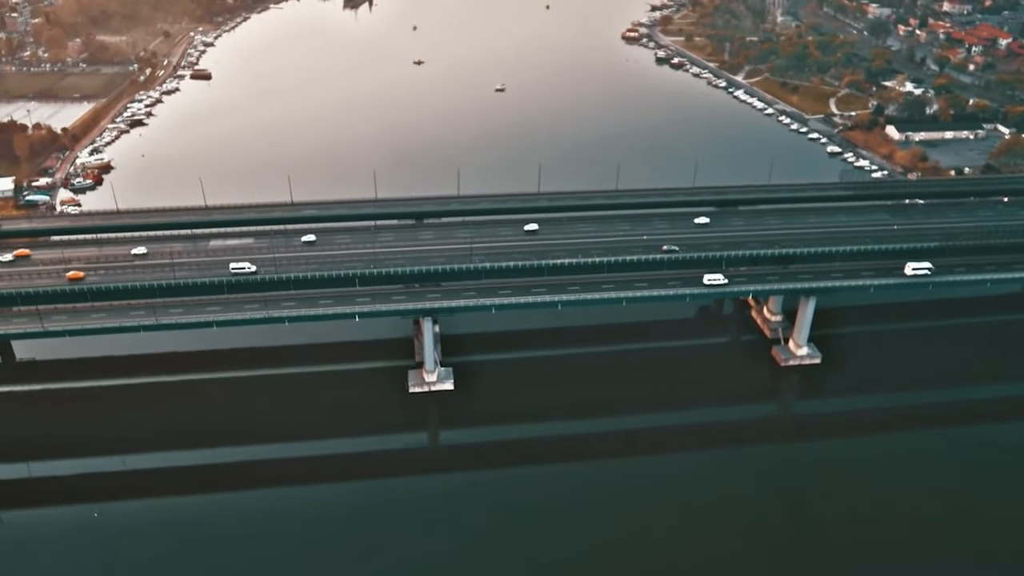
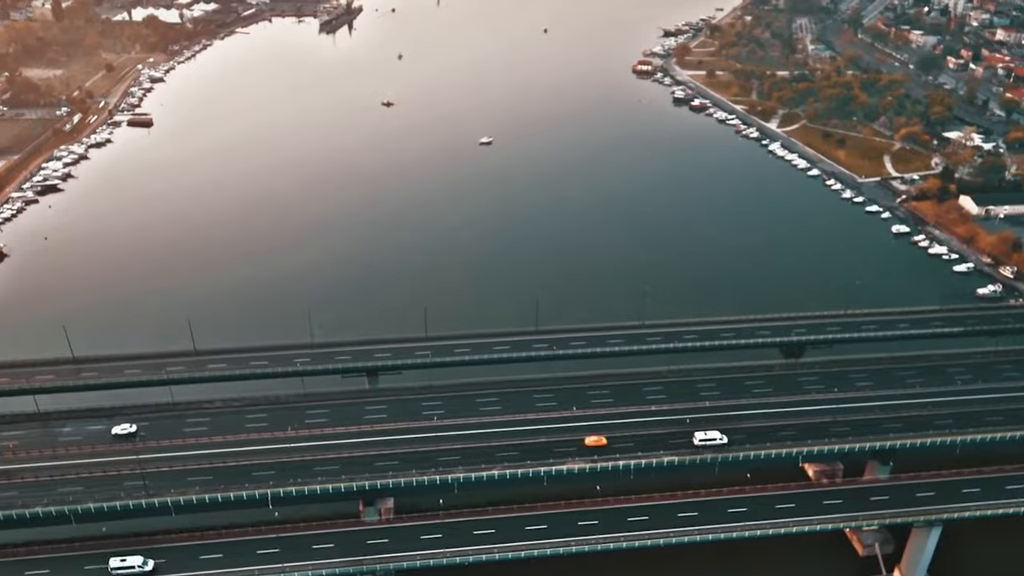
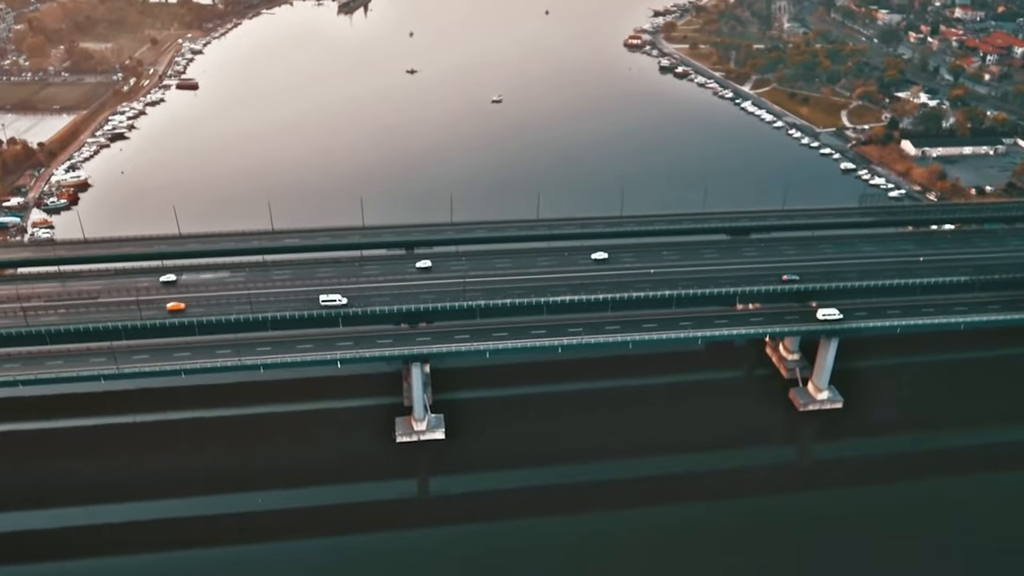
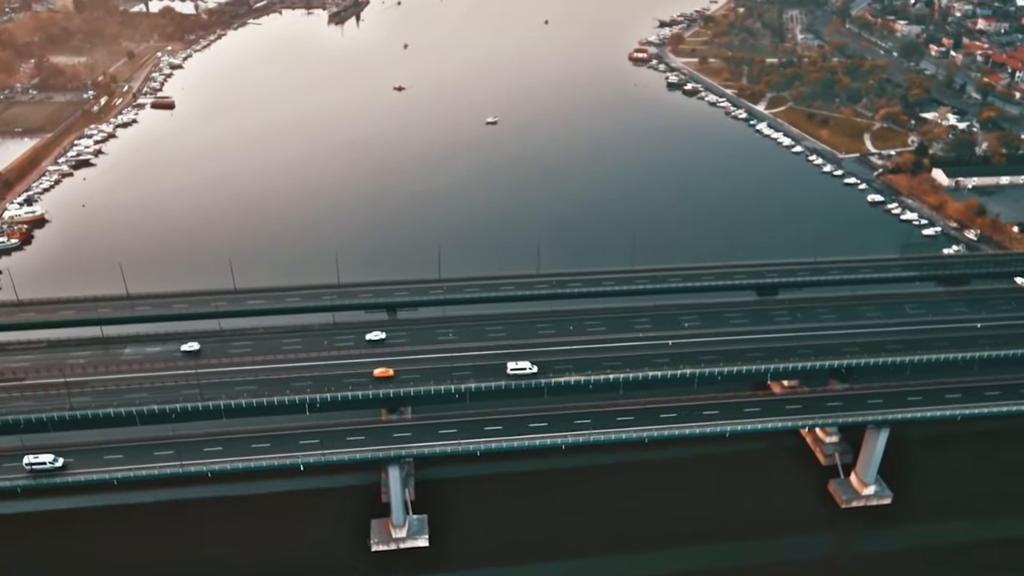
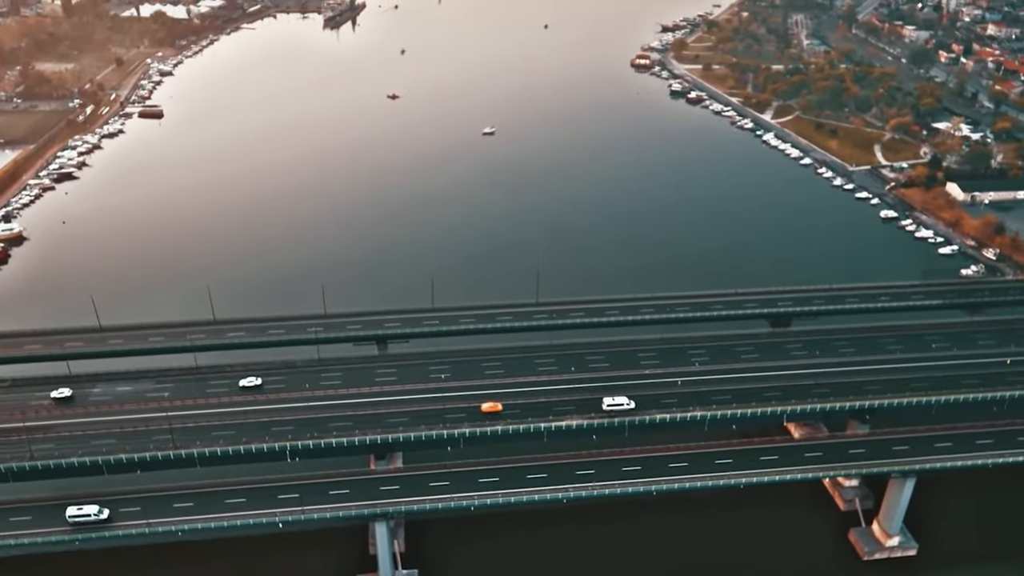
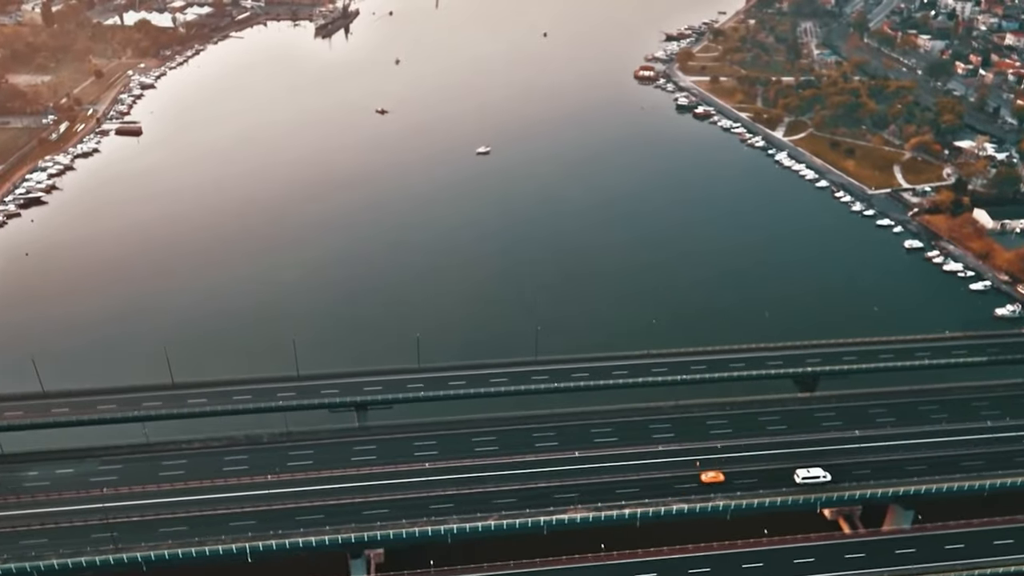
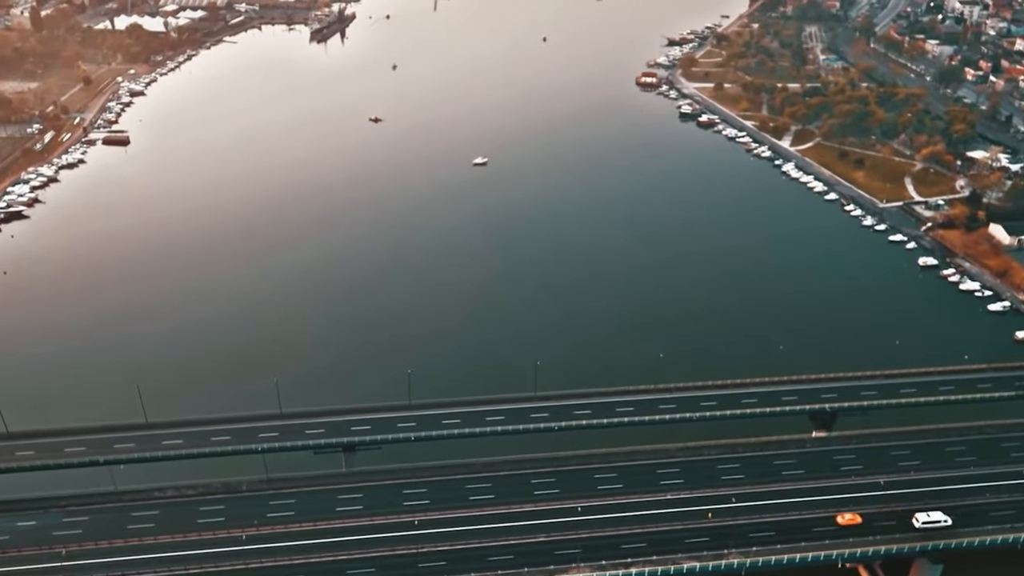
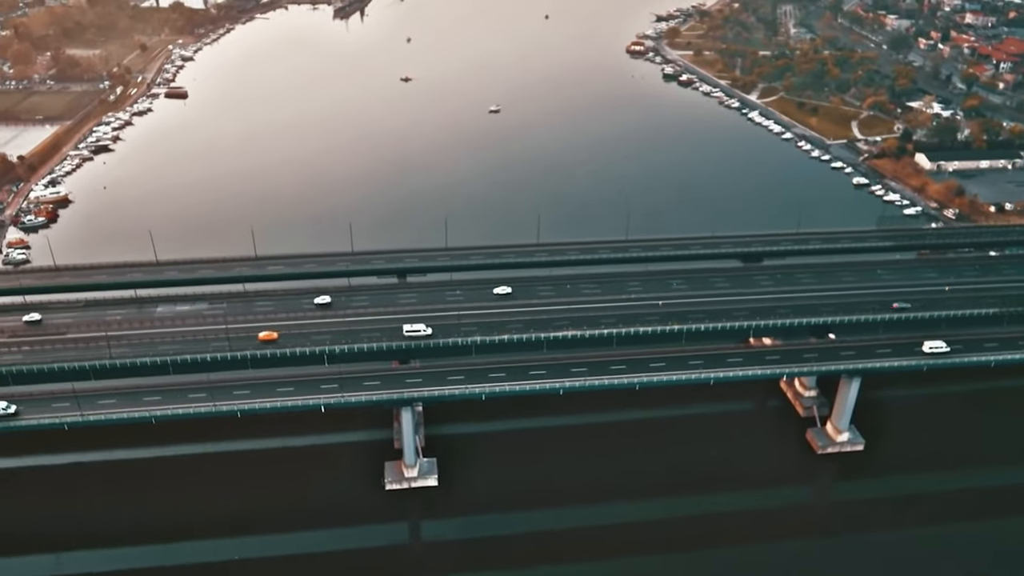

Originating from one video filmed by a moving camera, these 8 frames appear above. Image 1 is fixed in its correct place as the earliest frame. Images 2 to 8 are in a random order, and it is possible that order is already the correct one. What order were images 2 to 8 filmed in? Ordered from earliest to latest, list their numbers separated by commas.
3, 8, 4, 5, 2, 6, 7
